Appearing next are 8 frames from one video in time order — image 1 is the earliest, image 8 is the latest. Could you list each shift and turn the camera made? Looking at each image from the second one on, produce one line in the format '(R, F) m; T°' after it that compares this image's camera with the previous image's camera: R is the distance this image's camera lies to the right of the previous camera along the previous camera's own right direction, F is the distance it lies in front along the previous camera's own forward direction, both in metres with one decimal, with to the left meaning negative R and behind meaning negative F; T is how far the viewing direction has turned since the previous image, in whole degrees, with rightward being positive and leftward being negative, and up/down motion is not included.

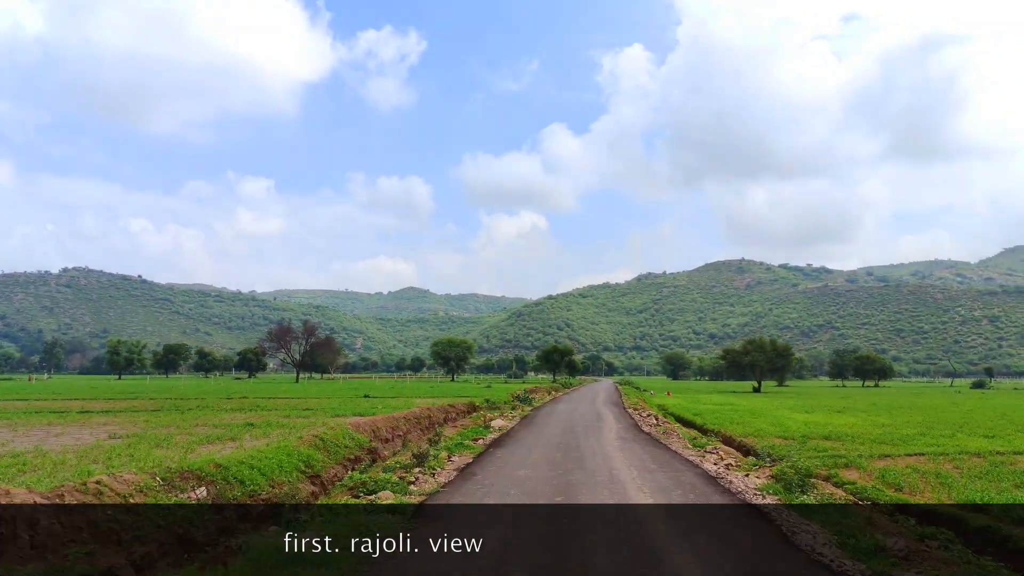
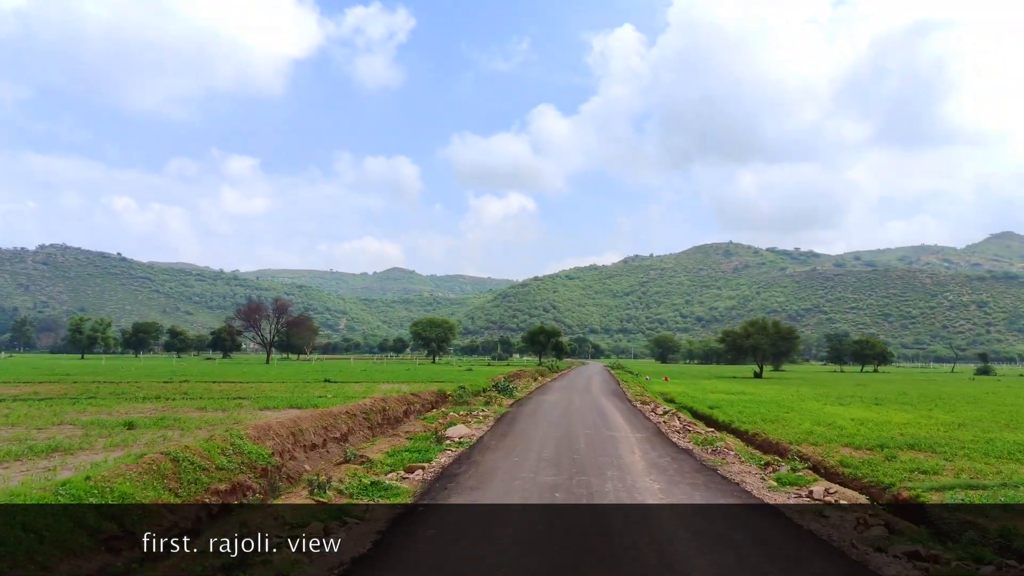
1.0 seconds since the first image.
(+0.3, +5.3) m; +1°
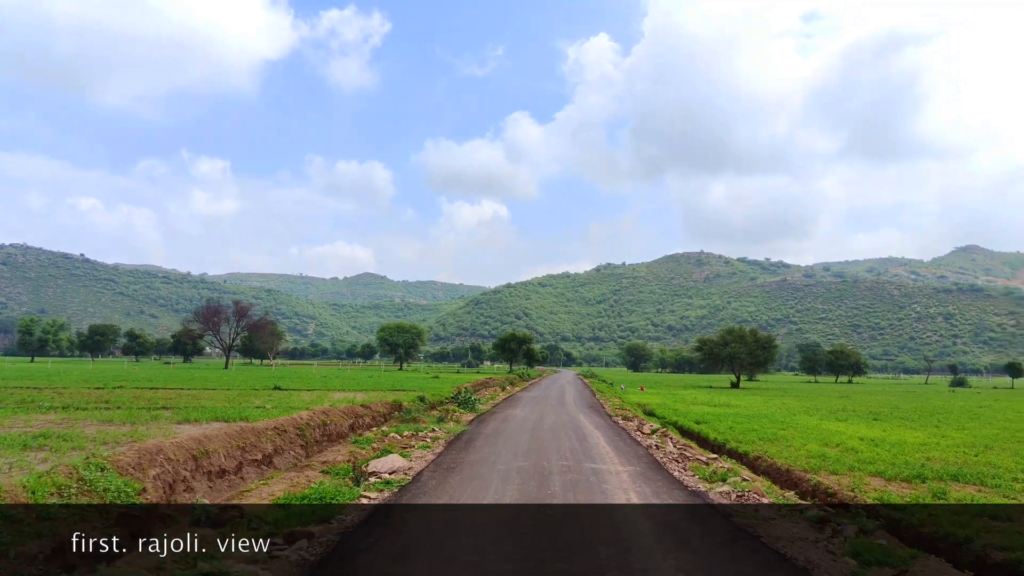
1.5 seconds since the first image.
(+0.3, +2.7) m; +3°
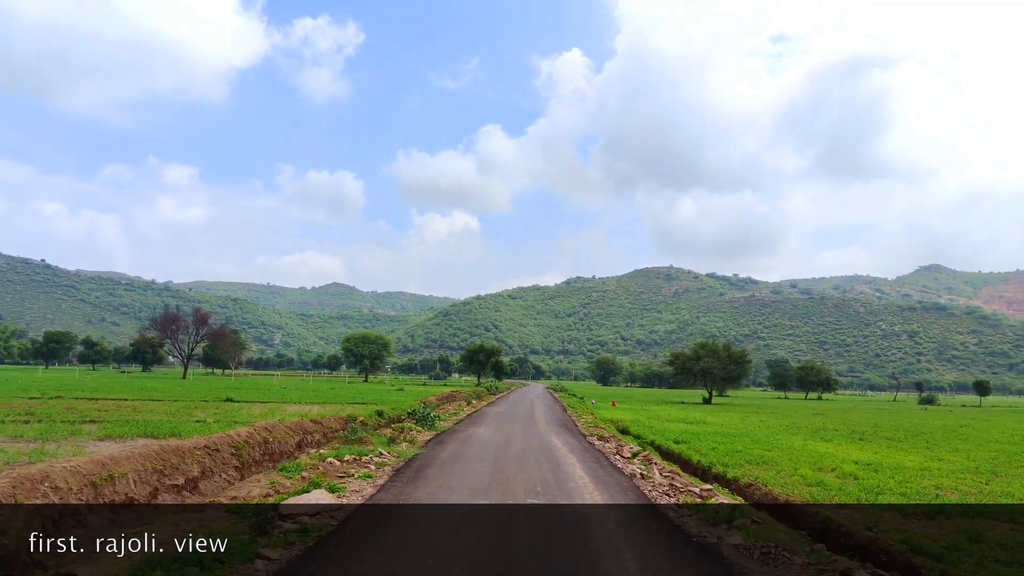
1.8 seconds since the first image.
(+0.1, +1.7) m; +3°
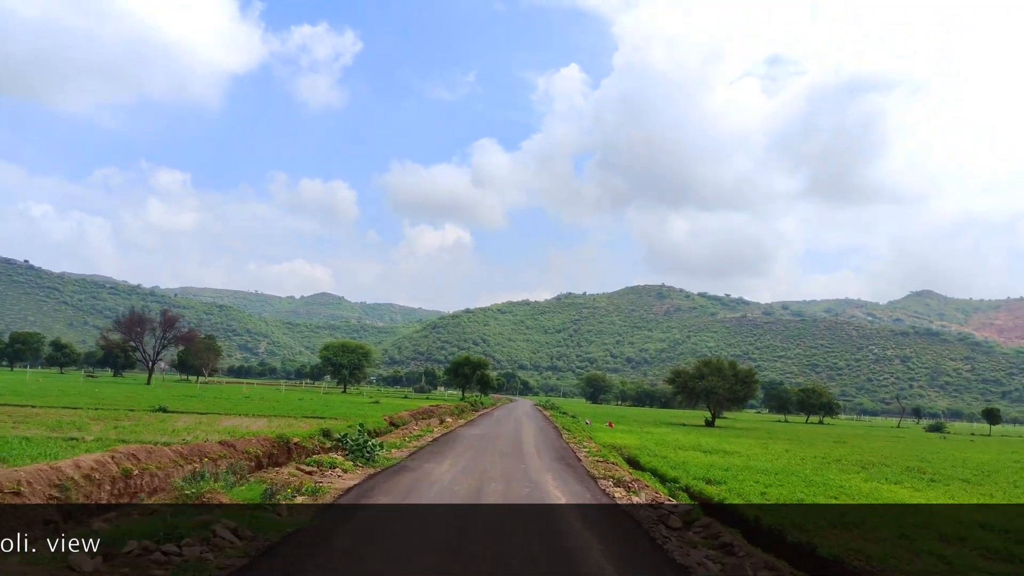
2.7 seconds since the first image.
(+0.2, +4.7) m; +1°
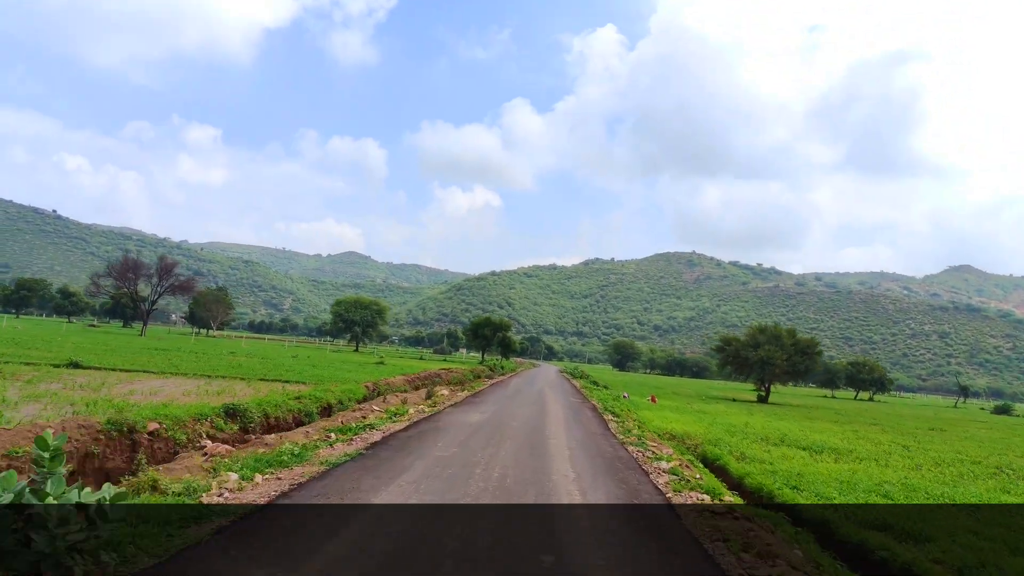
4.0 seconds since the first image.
(0.0, +7.4) m; -2°
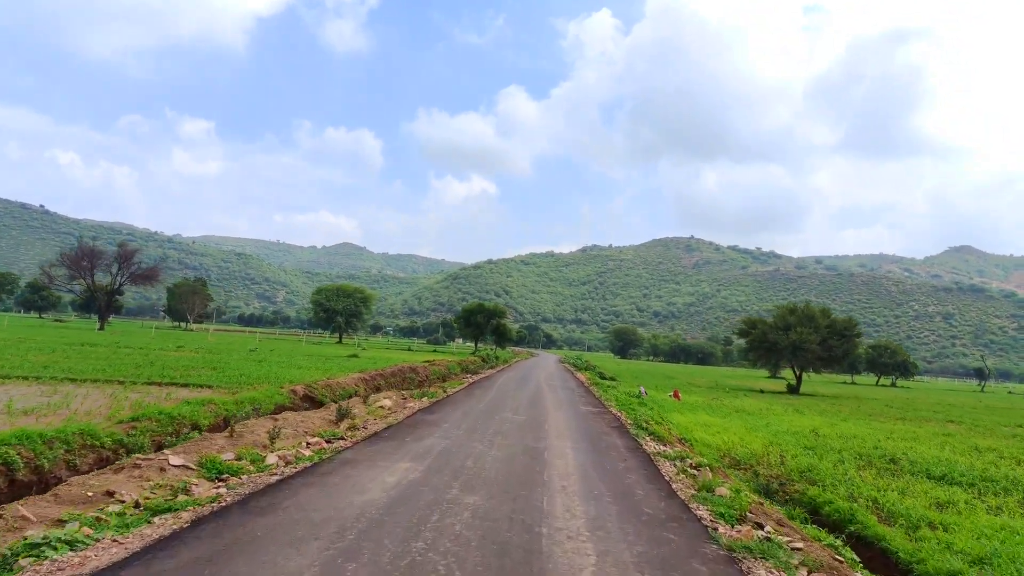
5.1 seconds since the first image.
(+0.4, +6.2) m; 0°
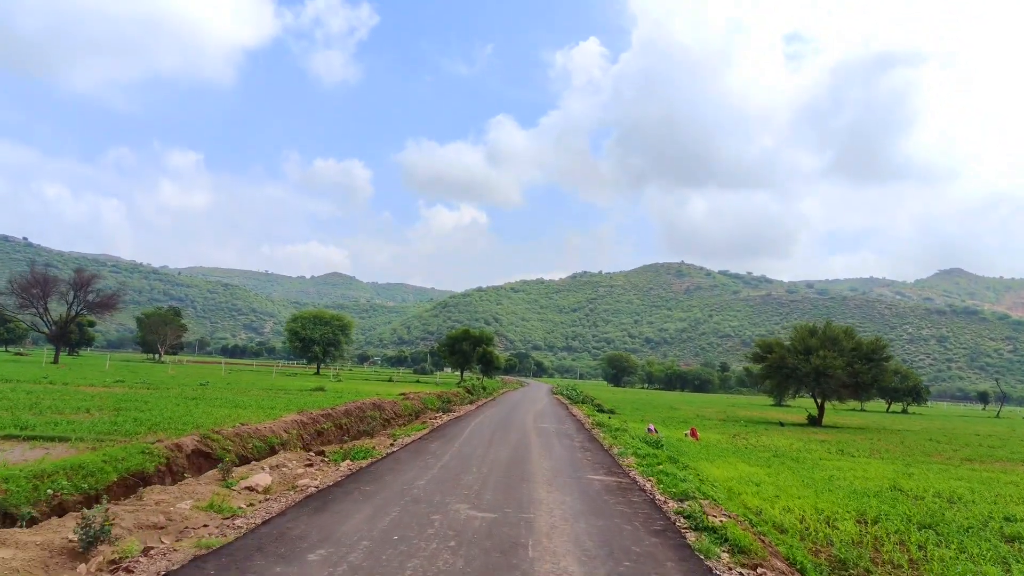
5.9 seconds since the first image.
(+0.4, +4.5) m; +1°
